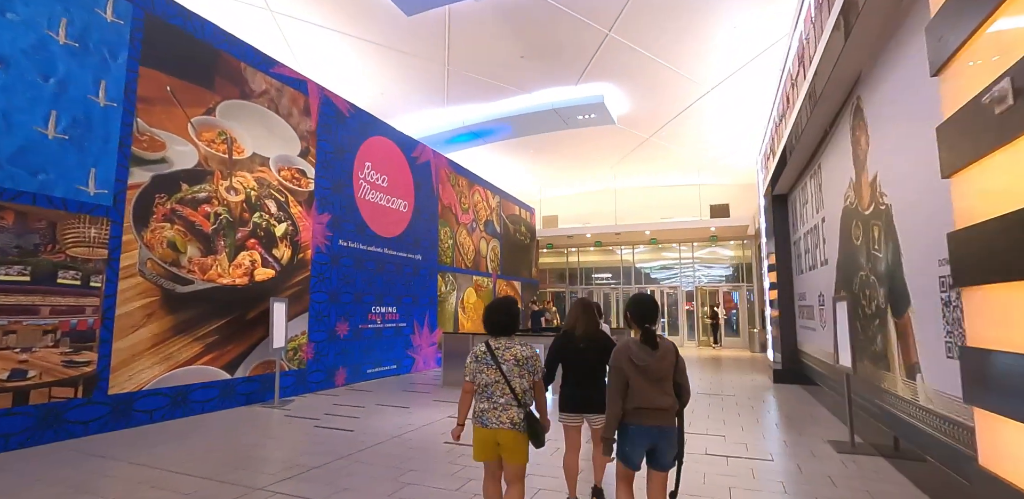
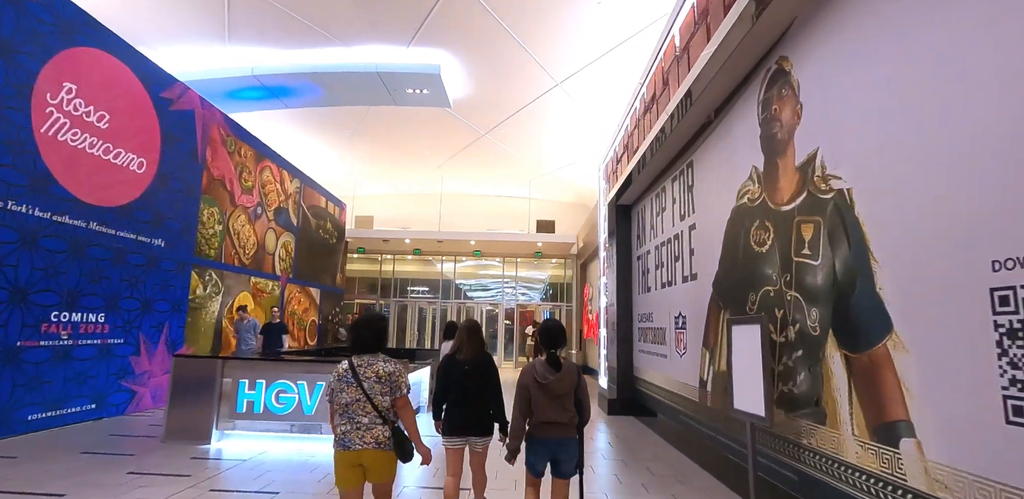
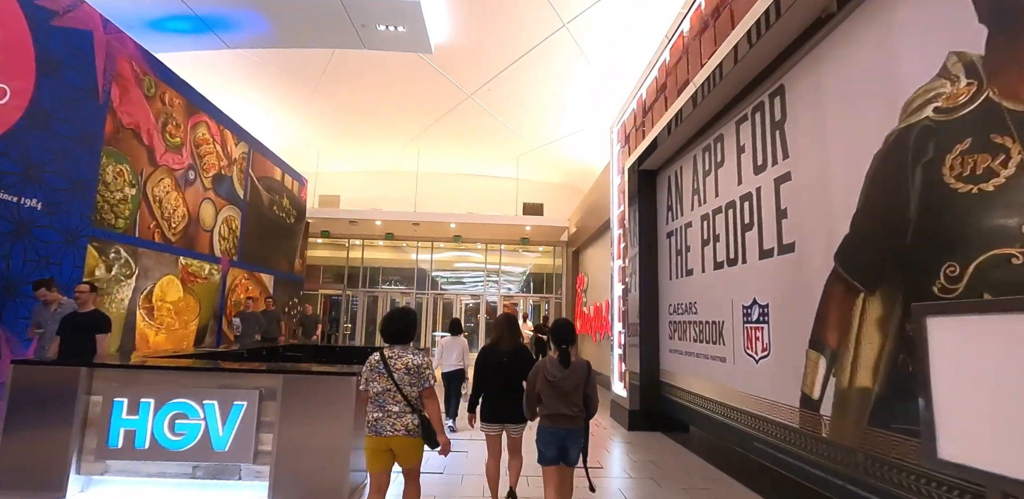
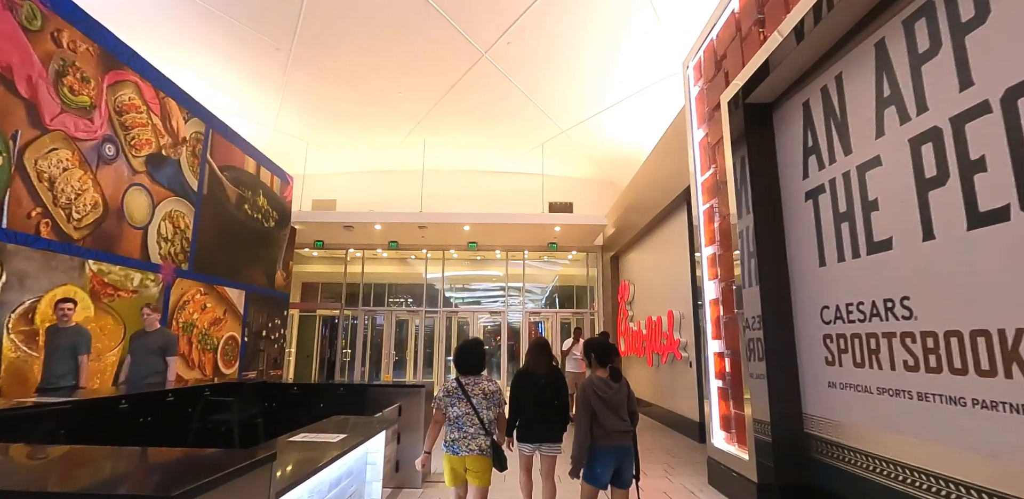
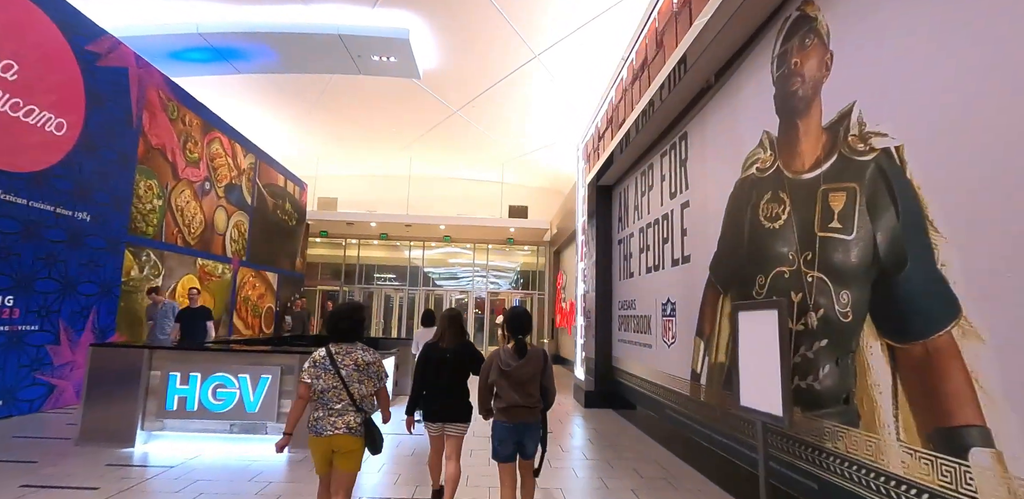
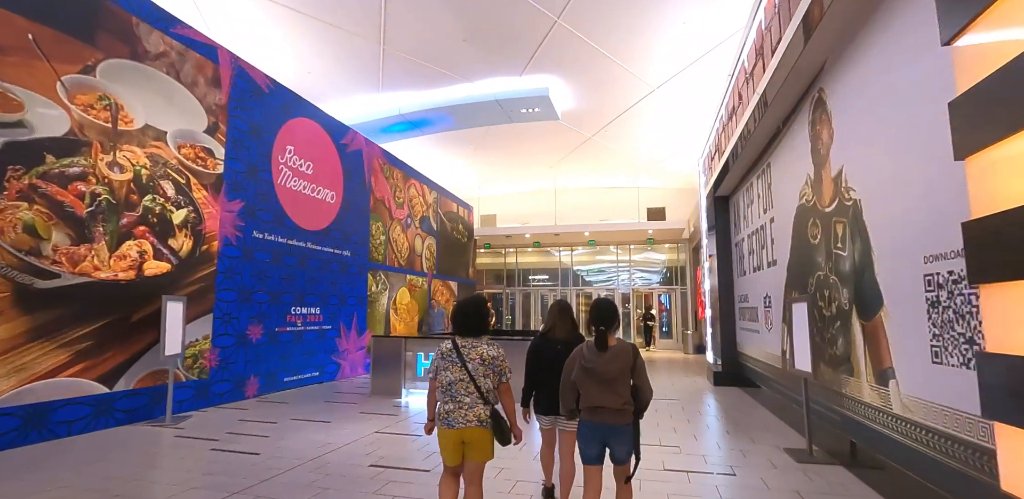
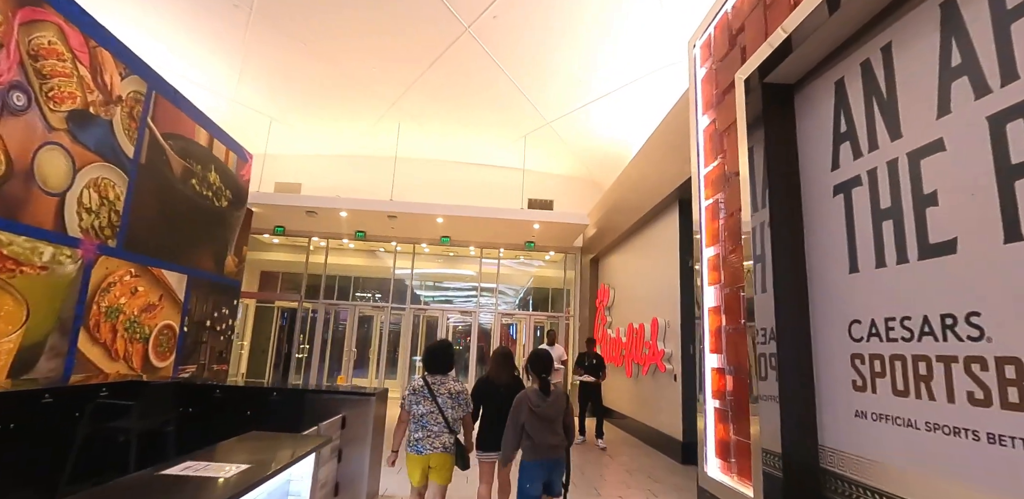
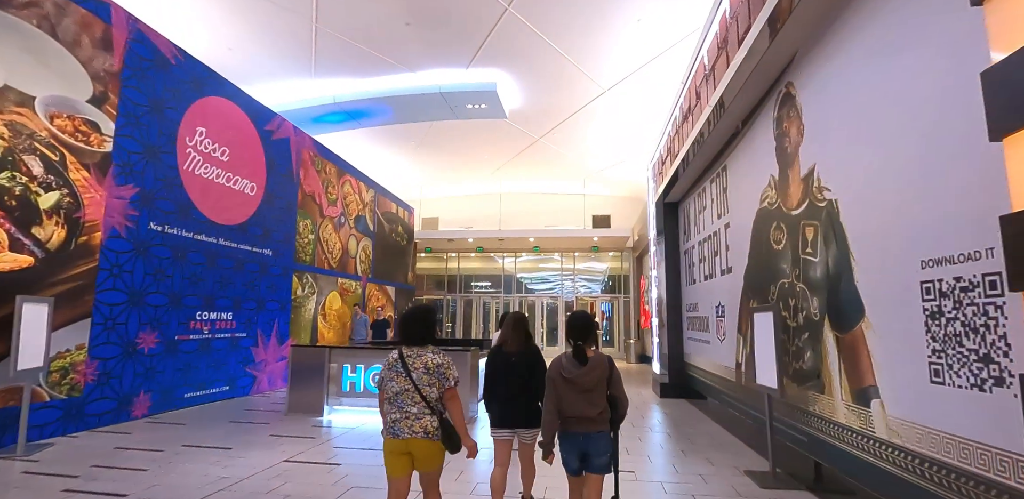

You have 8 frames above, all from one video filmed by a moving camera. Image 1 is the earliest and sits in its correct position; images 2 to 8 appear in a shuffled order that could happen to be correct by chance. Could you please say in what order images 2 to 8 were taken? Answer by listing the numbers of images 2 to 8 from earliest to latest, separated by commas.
6, 8, 2, 5, 3, 4, 7
